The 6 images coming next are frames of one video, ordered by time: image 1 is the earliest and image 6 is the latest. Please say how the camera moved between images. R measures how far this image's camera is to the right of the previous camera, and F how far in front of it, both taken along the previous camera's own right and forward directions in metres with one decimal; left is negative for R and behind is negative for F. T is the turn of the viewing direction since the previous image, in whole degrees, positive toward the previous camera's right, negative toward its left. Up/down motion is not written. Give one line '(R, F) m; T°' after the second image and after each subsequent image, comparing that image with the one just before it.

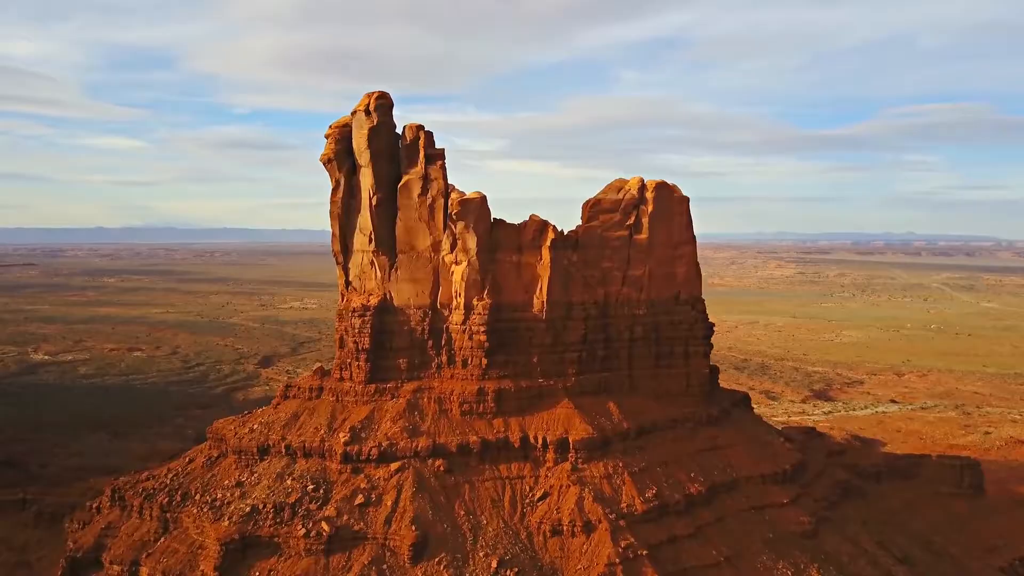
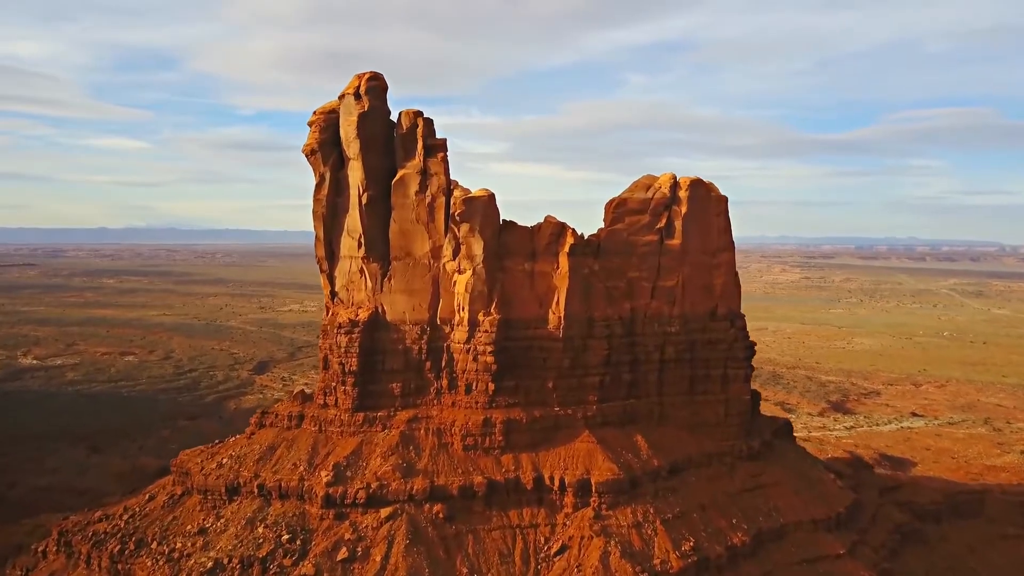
(-0.3, +3.1) m; 0°
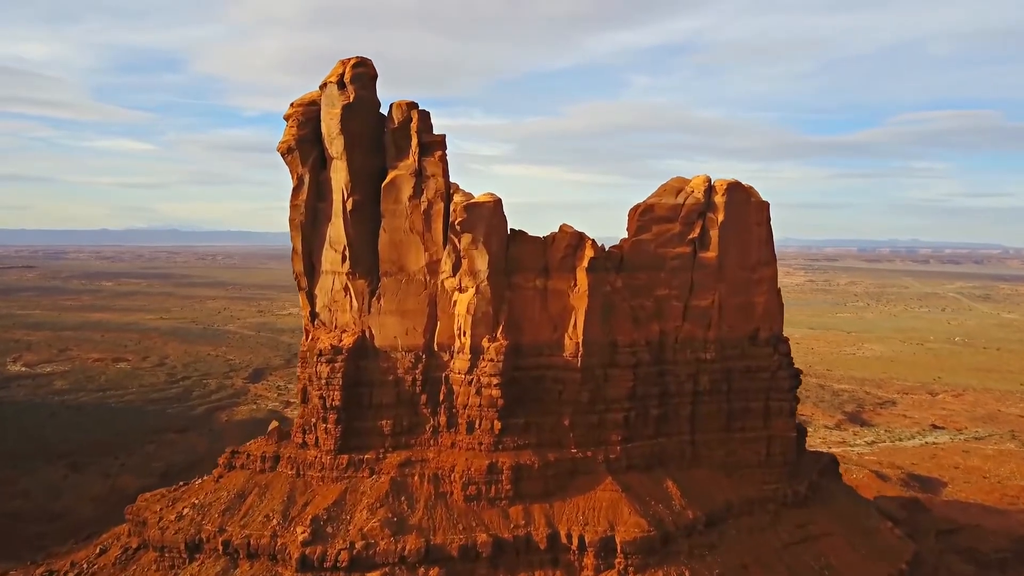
(-0.2, +2.7) m; 0°
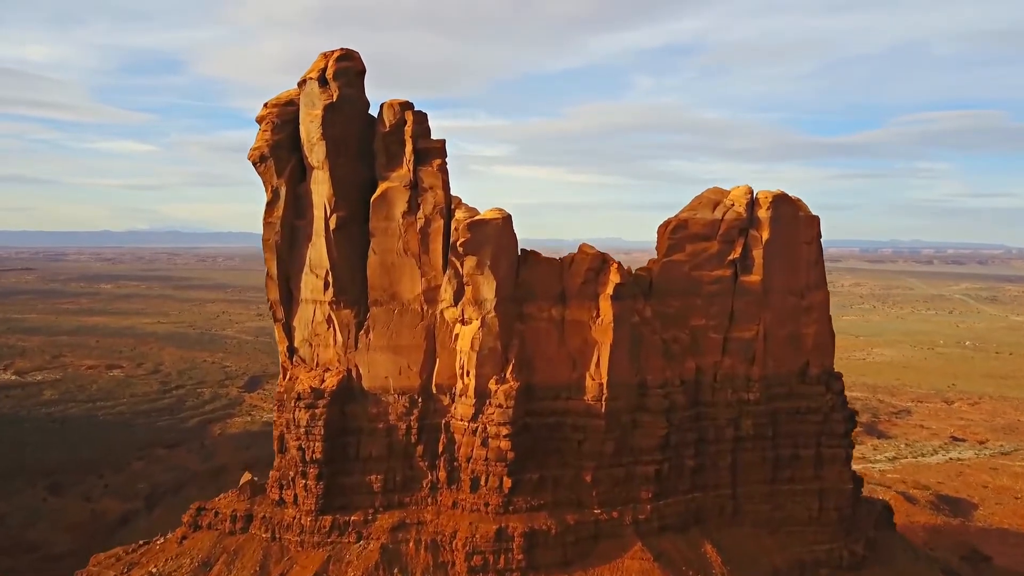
(-0.2, +2.4) m; 0°
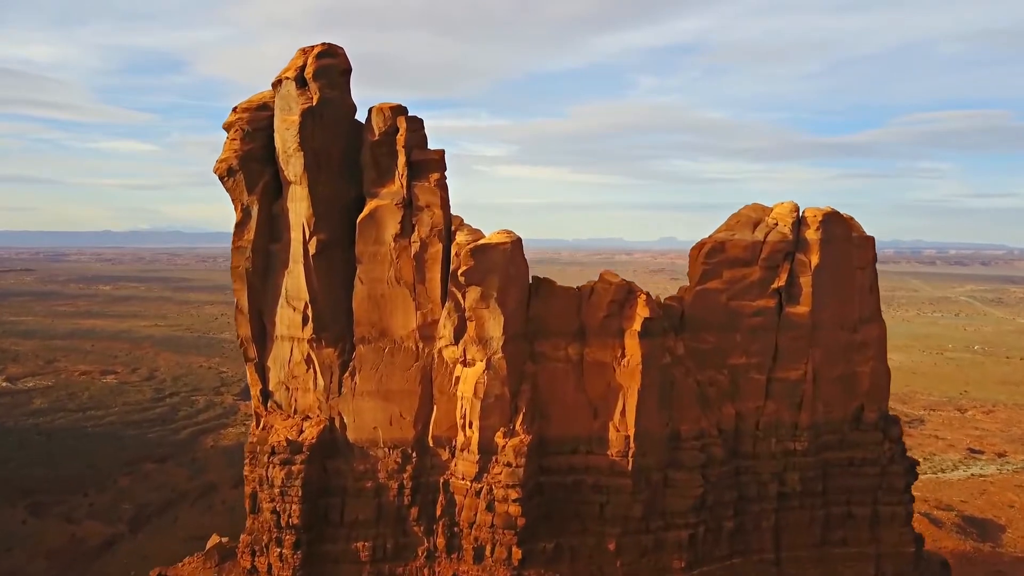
(-0.1, +2.0) m; 0°
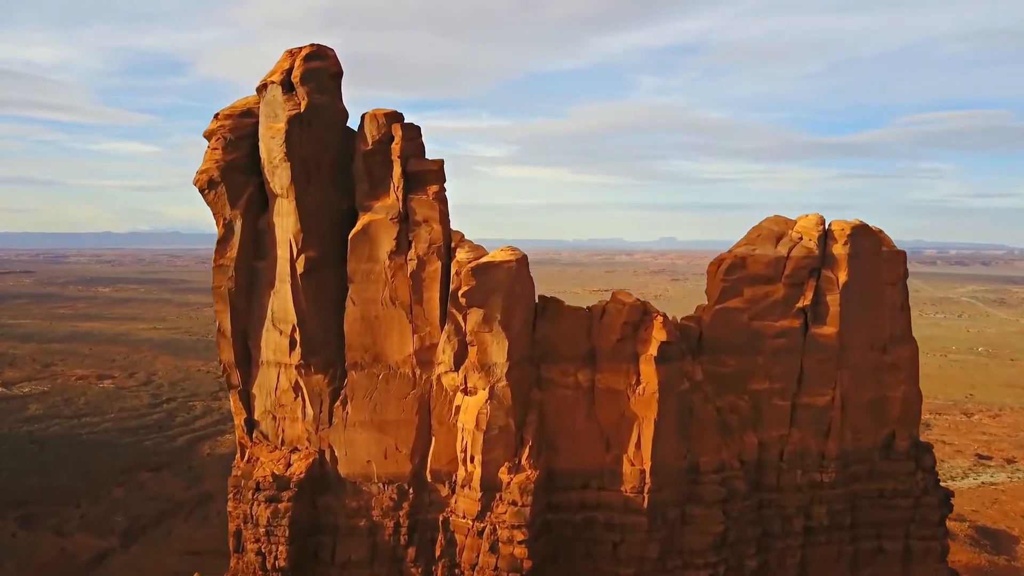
(-0.1, +0.9) m; 0°
